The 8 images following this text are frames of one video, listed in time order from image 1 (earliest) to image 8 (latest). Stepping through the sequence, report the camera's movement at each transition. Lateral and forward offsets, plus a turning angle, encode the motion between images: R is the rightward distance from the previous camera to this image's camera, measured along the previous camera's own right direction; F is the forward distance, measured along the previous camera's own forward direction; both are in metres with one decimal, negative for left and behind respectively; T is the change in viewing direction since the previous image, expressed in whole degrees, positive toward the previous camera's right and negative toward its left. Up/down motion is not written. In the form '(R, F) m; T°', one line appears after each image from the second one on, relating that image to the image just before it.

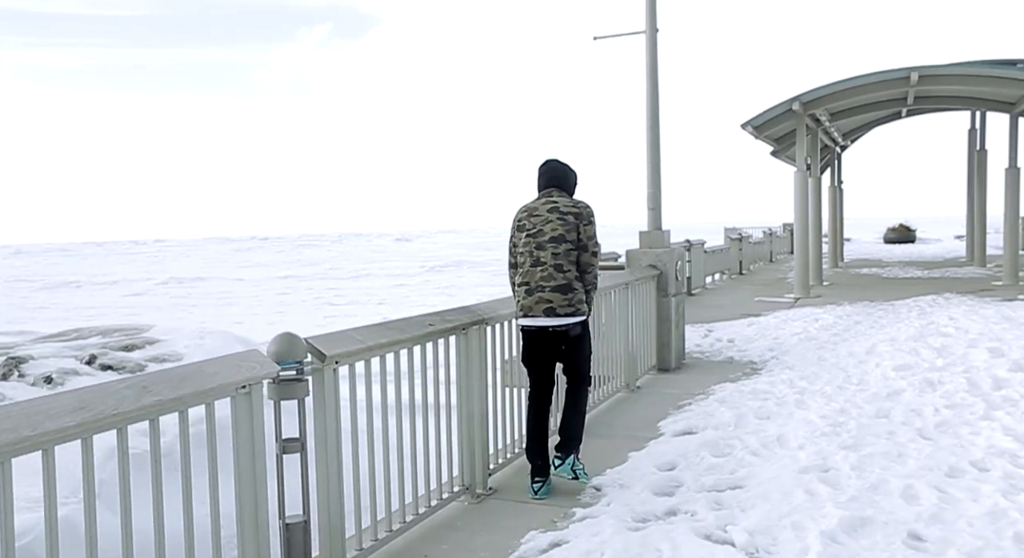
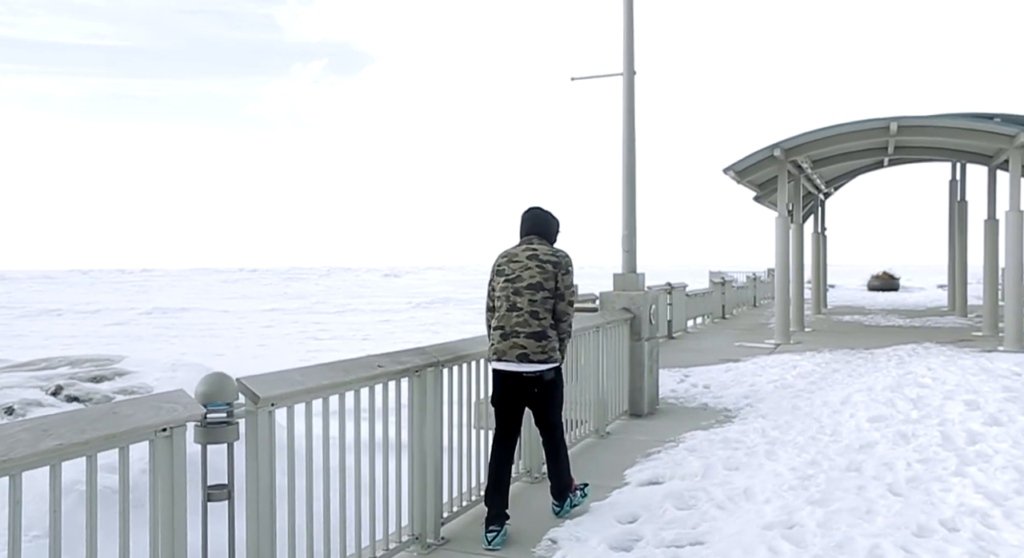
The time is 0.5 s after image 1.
(+0.2, +0.1) m; +1°
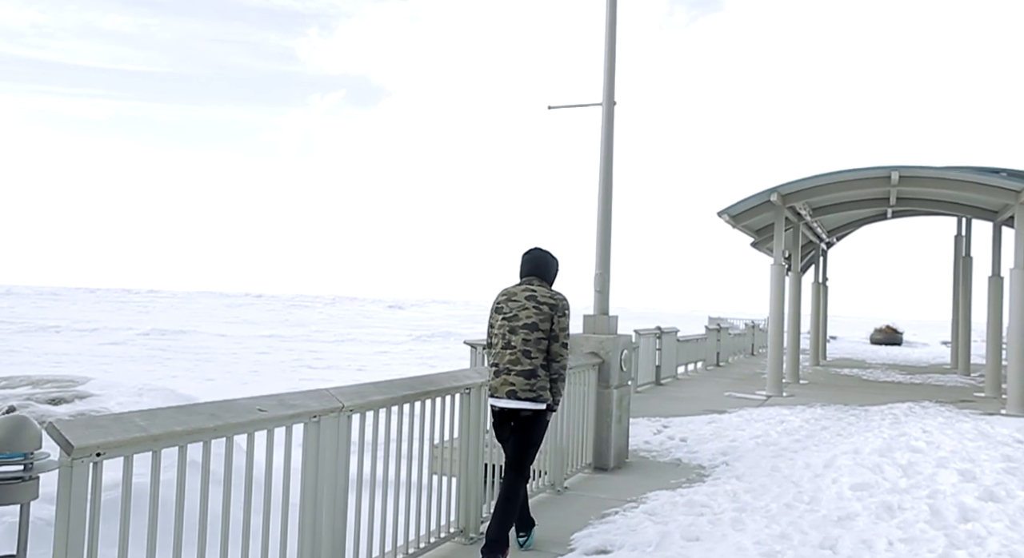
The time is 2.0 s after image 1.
(+0.4, +0.6) m; 0°
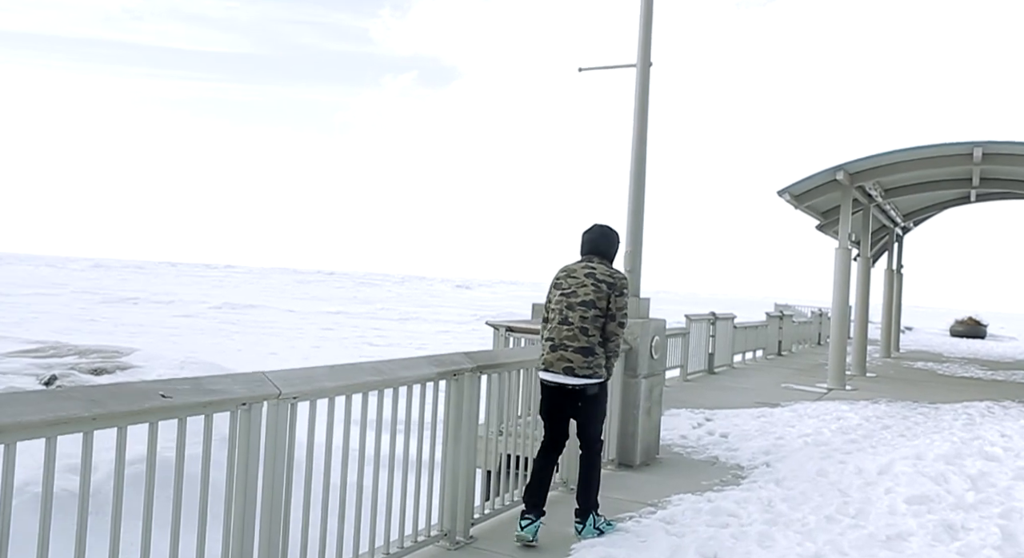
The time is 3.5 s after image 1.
(+0.4, +0.7) m; -5°
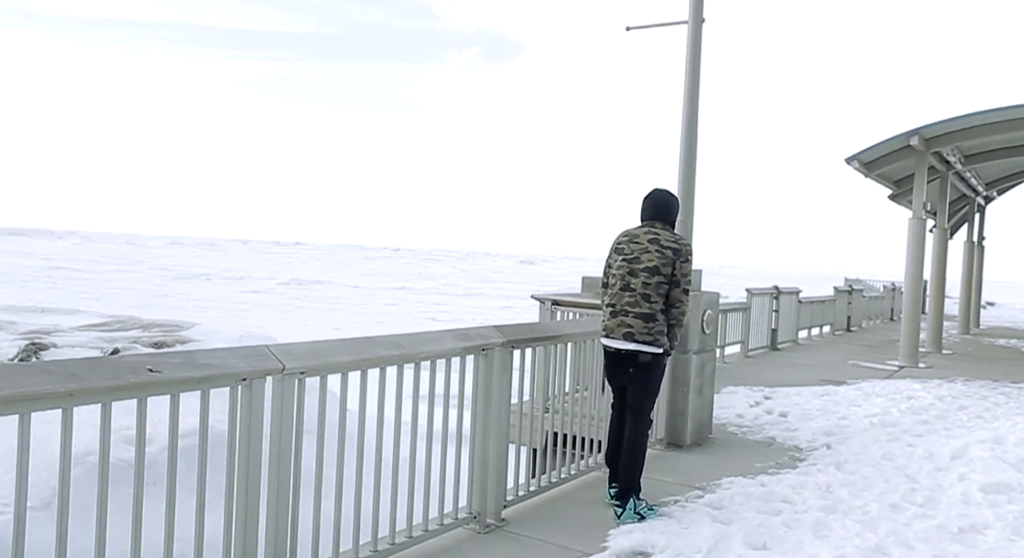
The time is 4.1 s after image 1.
(+0.2, +0.3) m; -4°
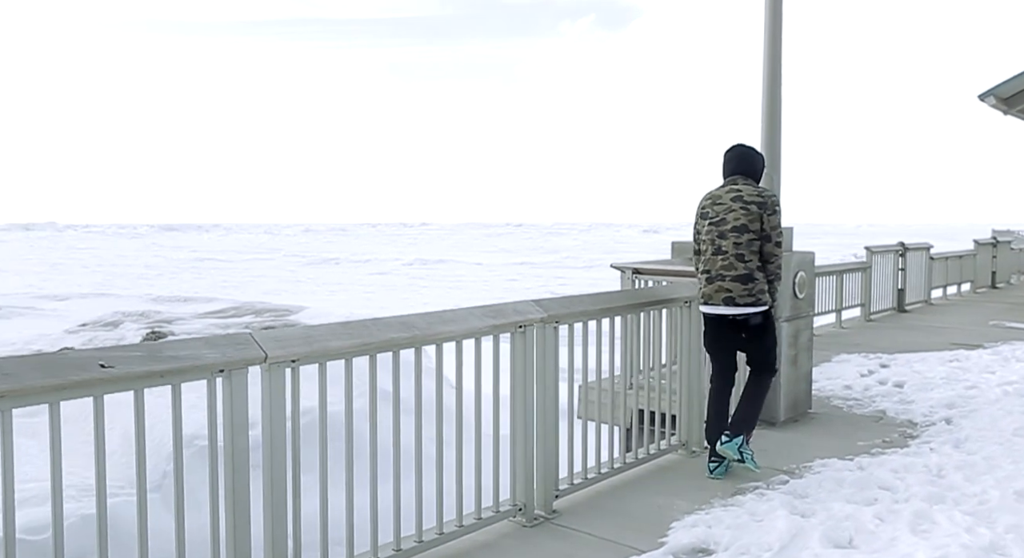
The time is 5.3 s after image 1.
(+0.4, +0.4) m; -9°
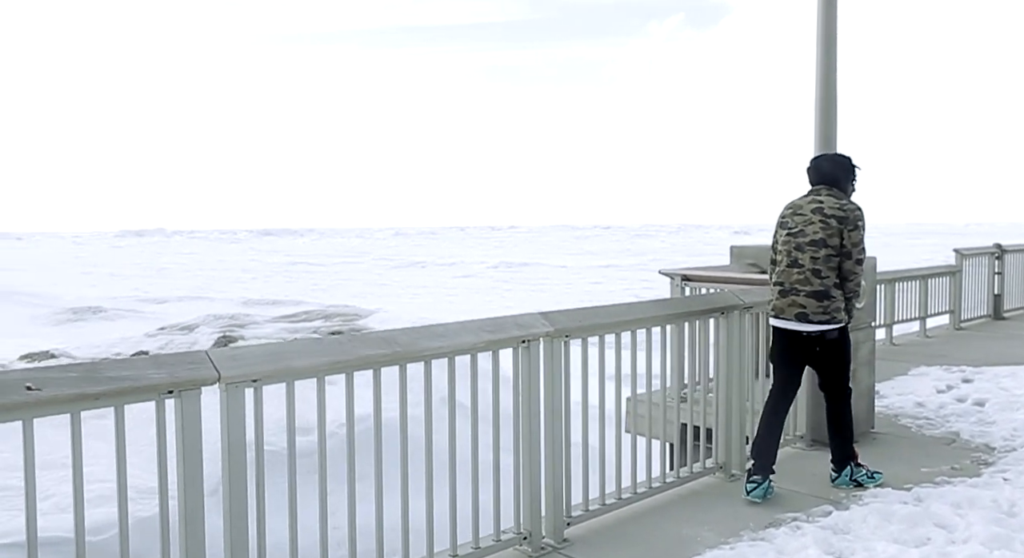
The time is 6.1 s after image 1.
(+0.4, +0.3) m; -6°
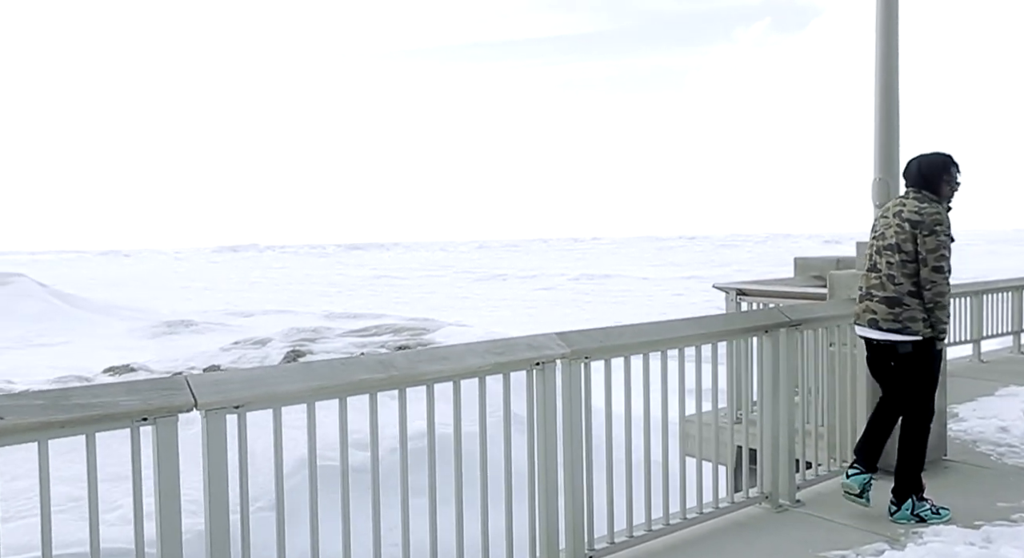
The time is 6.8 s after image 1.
(+0.3, +0.2) m; -6°
